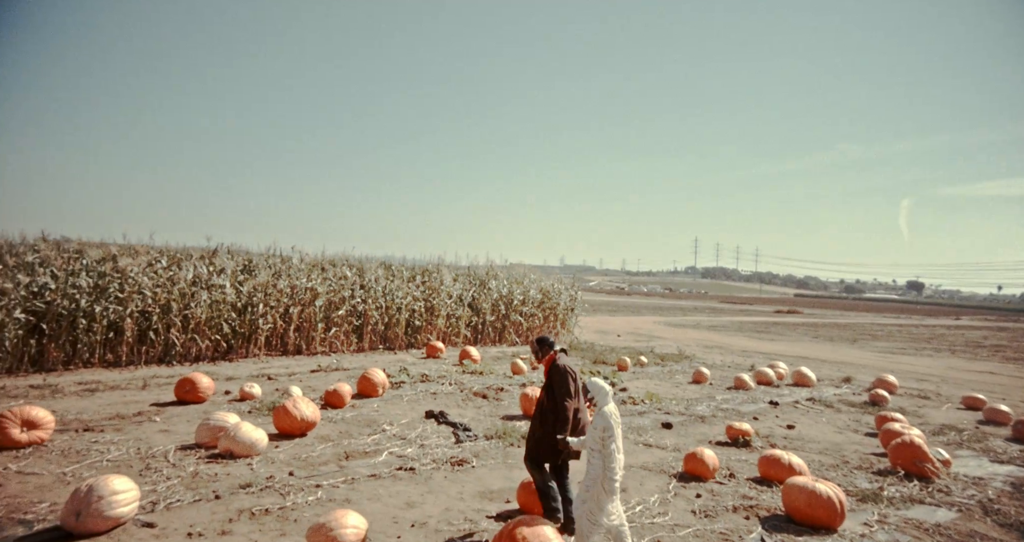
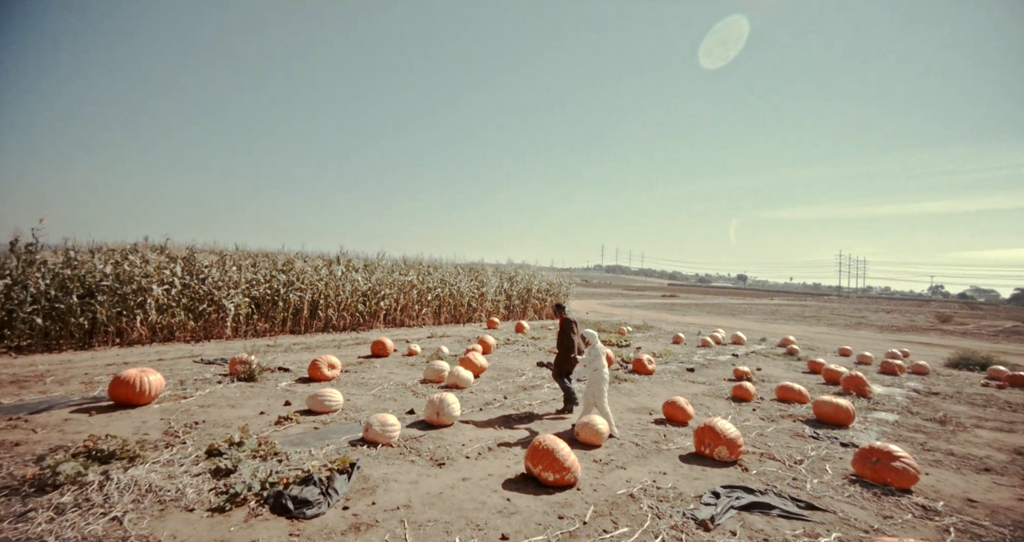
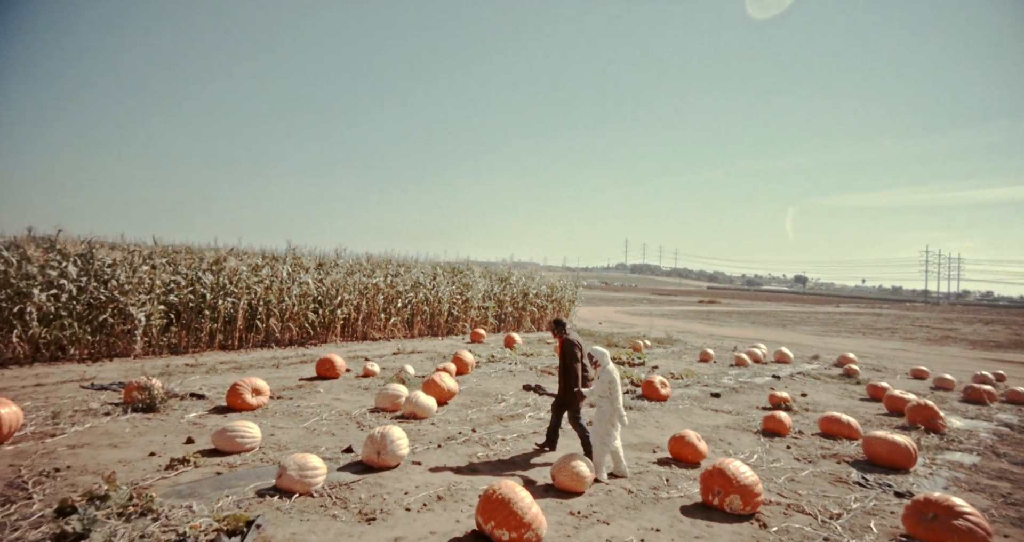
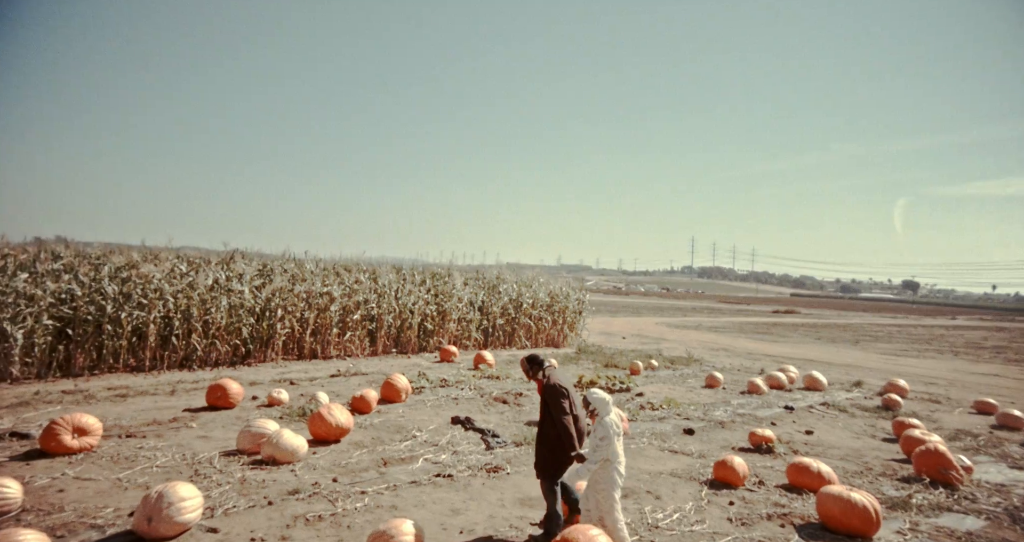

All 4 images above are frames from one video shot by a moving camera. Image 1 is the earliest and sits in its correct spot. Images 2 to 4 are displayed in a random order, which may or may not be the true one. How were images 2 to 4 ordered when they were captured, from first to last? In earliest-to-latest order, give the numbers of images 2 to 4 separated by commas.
4, 3, 2
